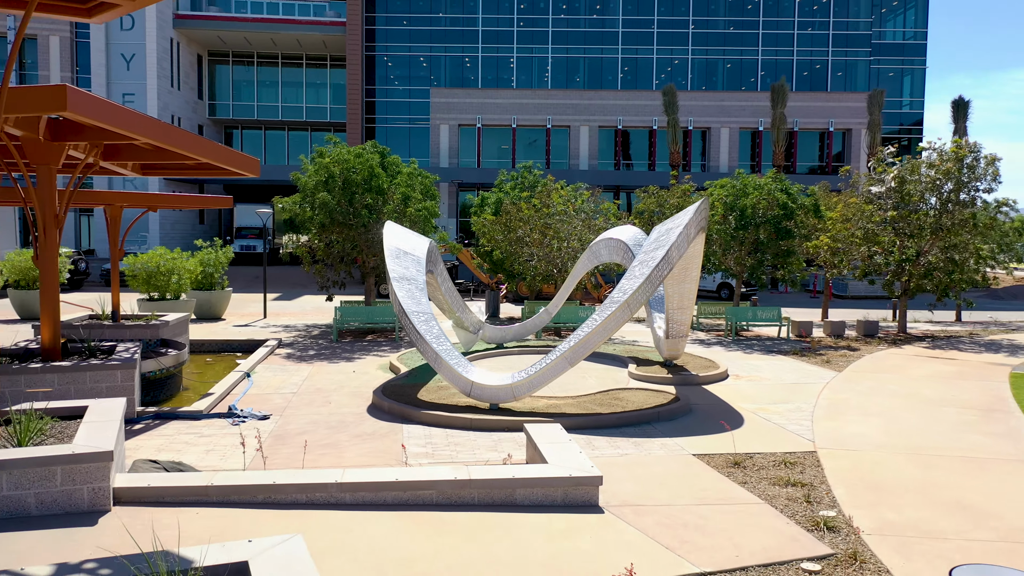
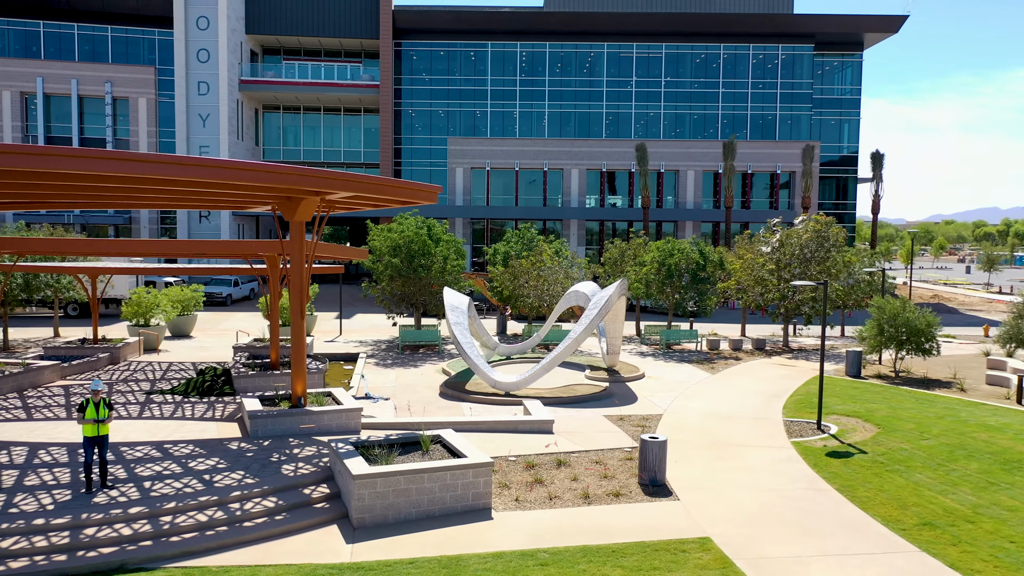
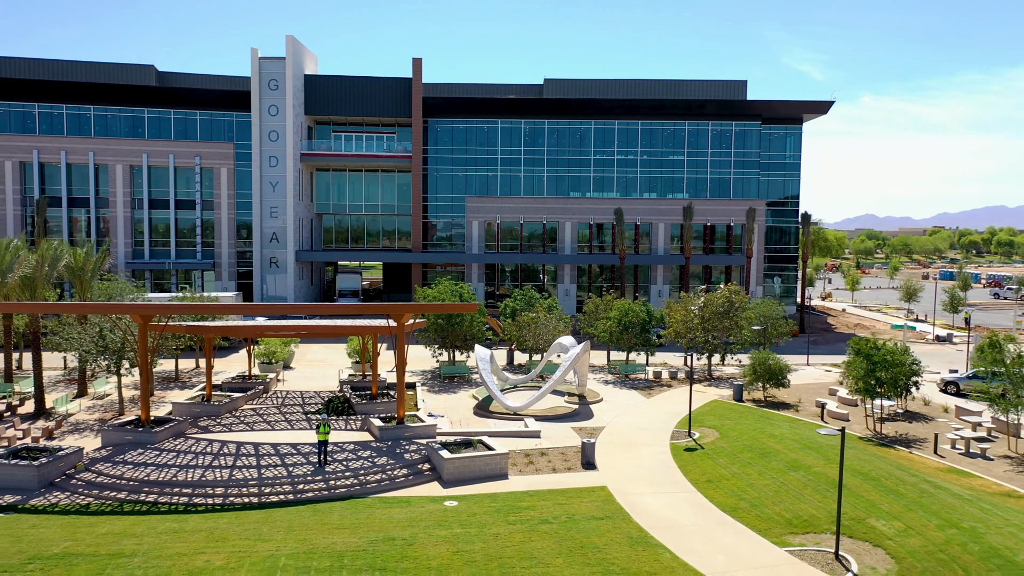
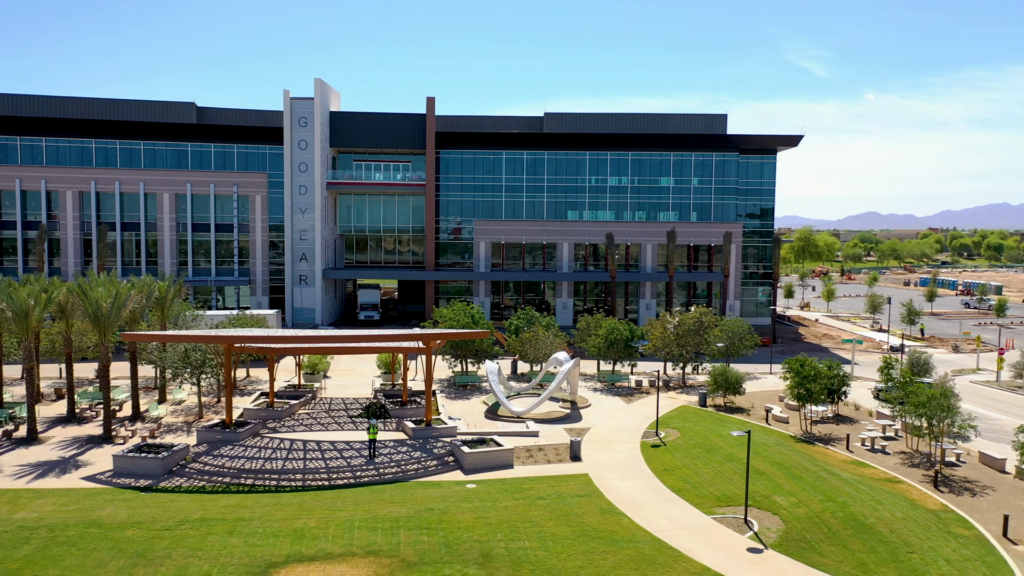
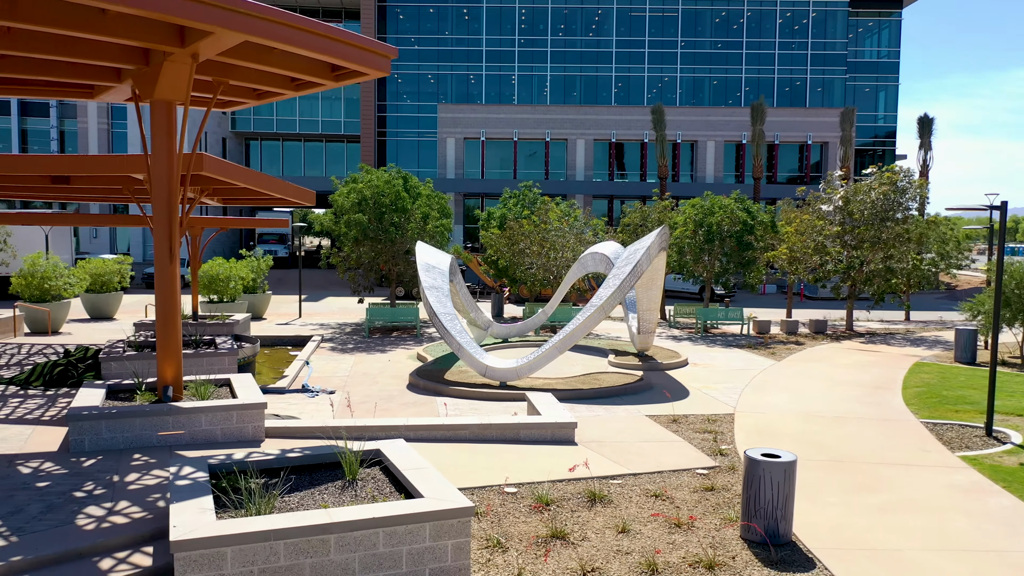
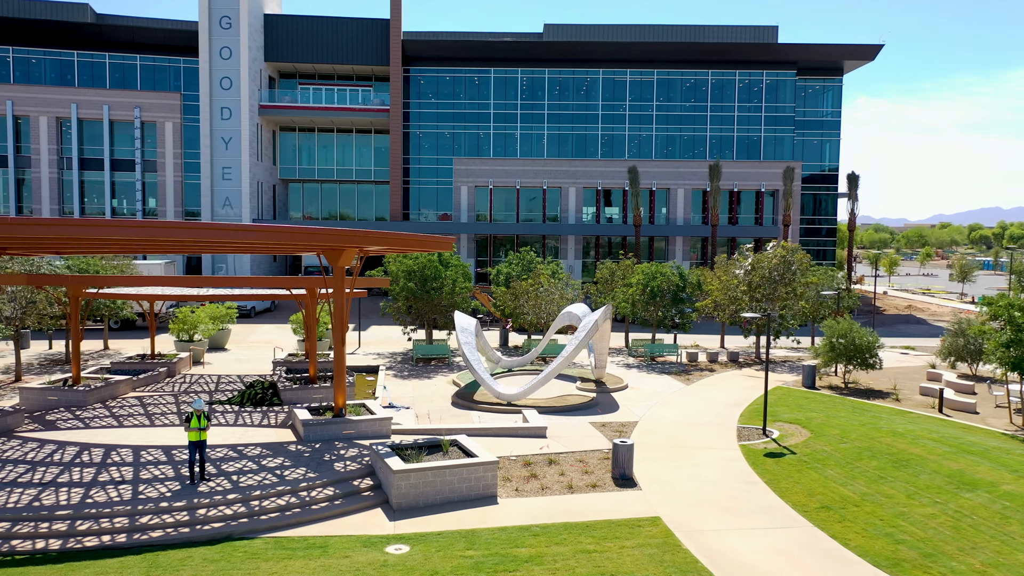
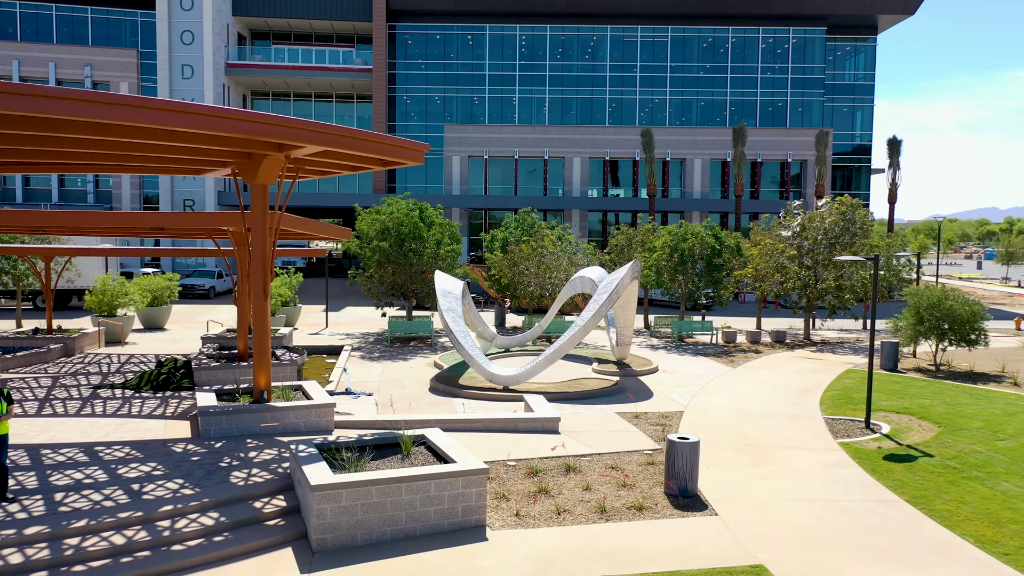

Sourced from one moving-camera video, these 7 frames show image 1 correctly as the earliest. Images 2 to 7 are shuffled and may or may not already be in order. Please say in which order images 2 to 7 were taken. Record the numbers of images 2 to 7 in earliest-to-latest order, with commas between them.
5, 7, 2, 6, 3, 4
